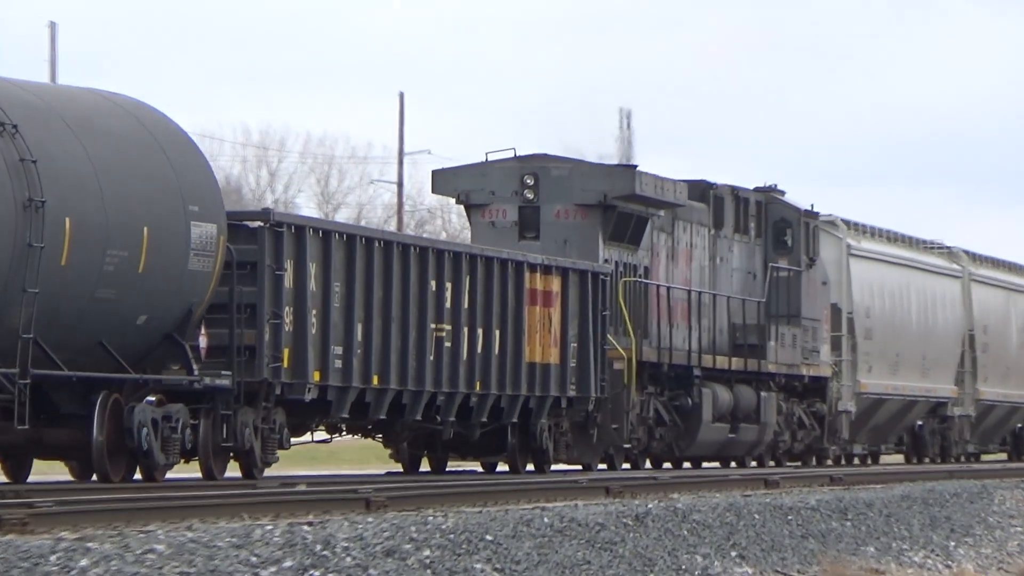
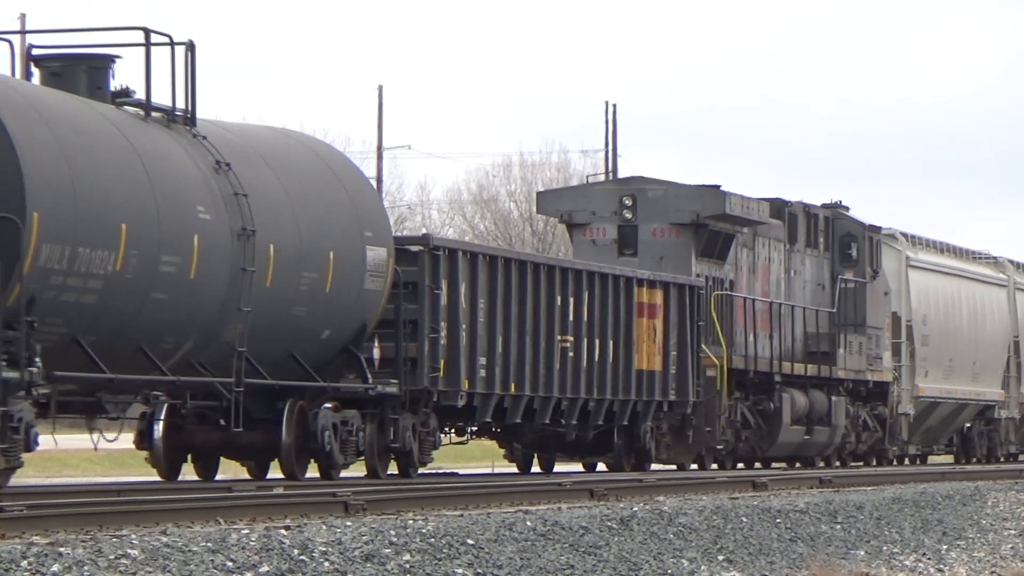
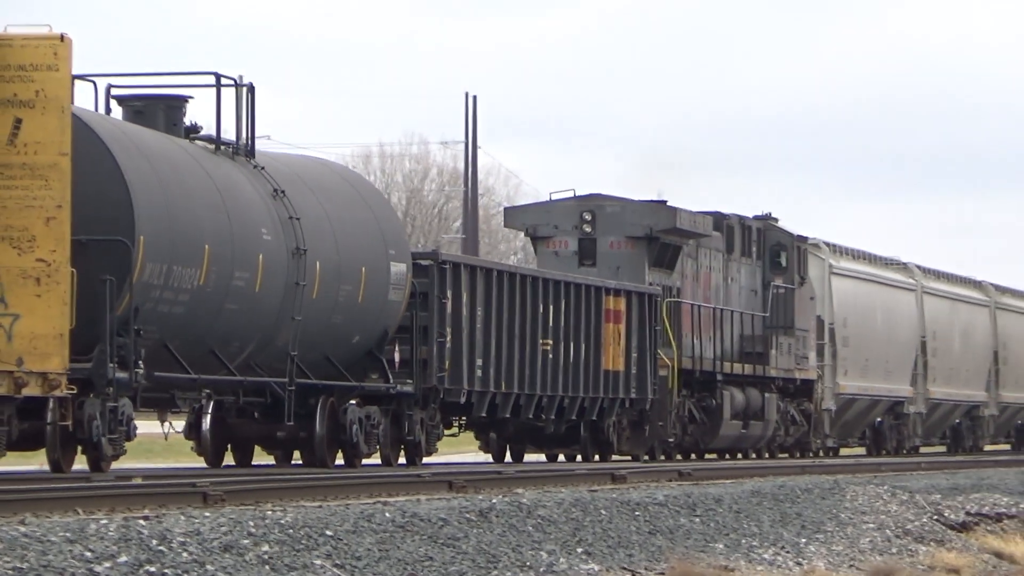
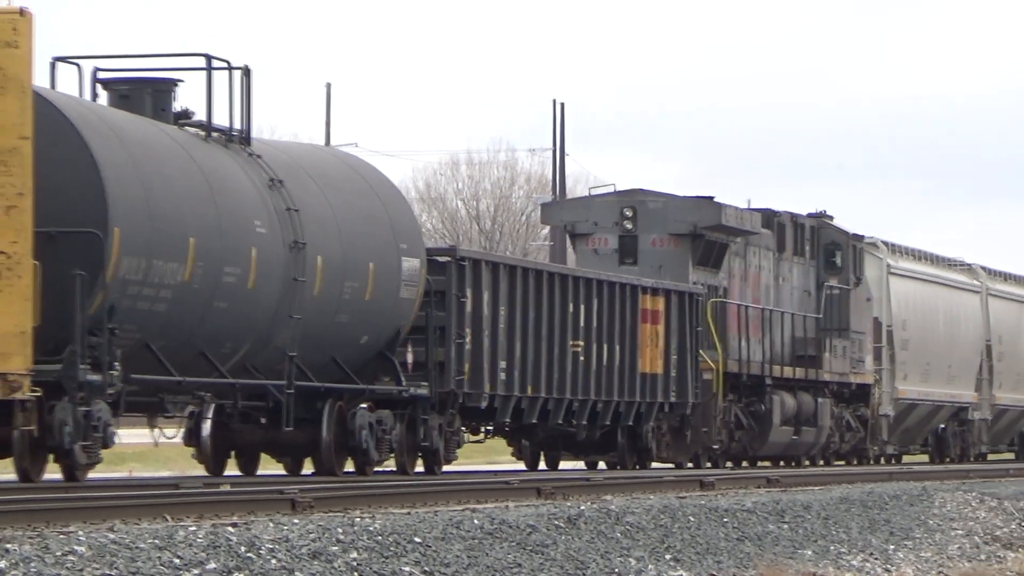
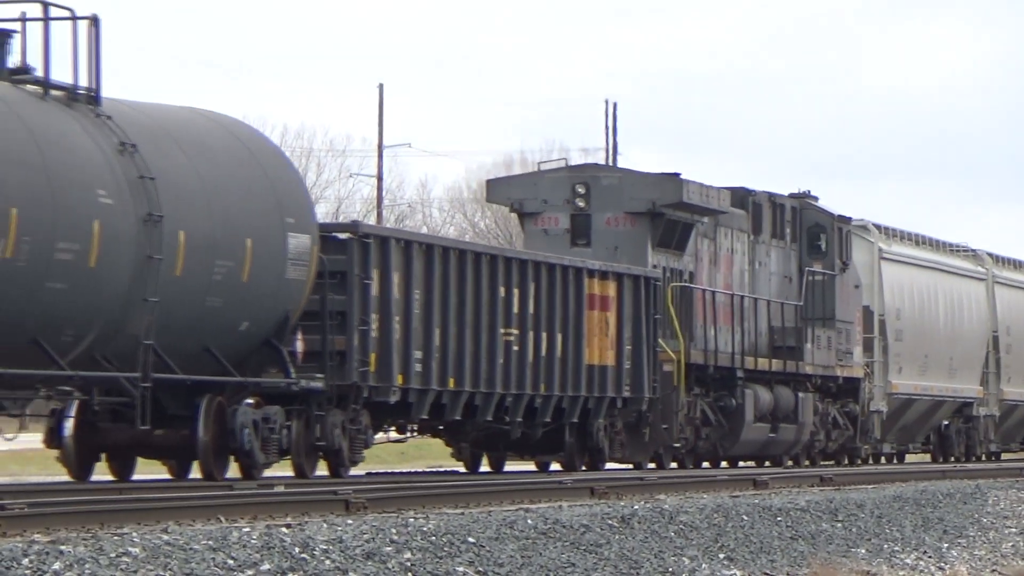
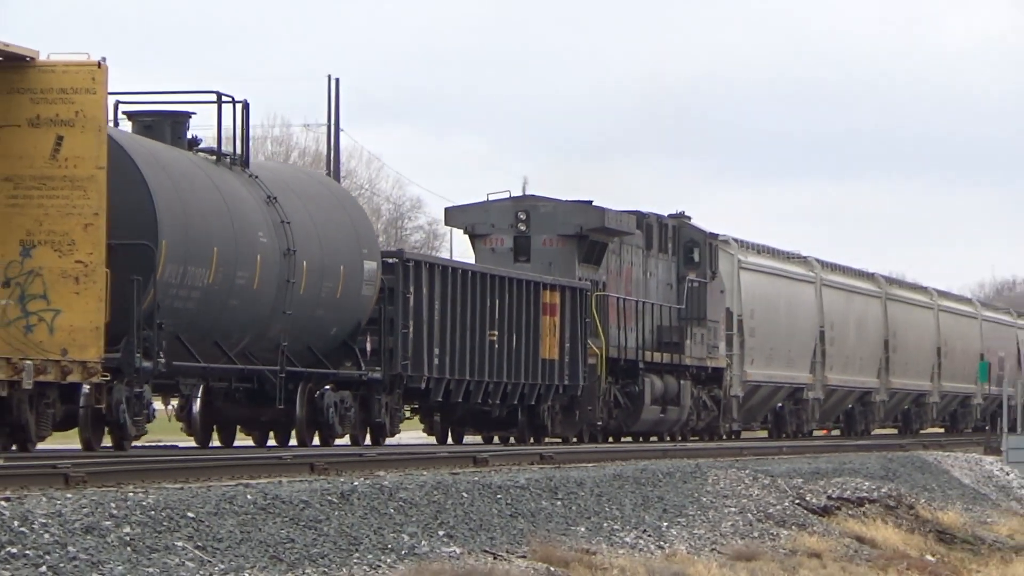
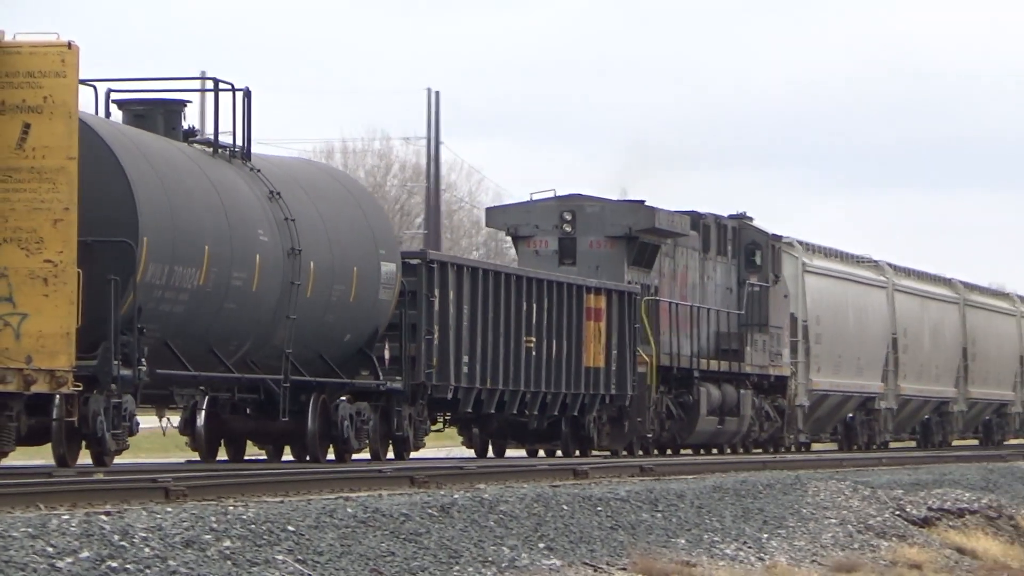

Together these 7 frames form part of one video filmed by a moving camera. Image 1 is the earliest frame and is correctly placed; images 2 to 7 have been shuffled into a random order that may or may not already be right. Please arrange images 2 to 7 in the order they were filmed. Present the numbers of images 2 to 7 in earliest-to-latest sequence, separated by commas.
5, 2, 4, 3, 7, 6
